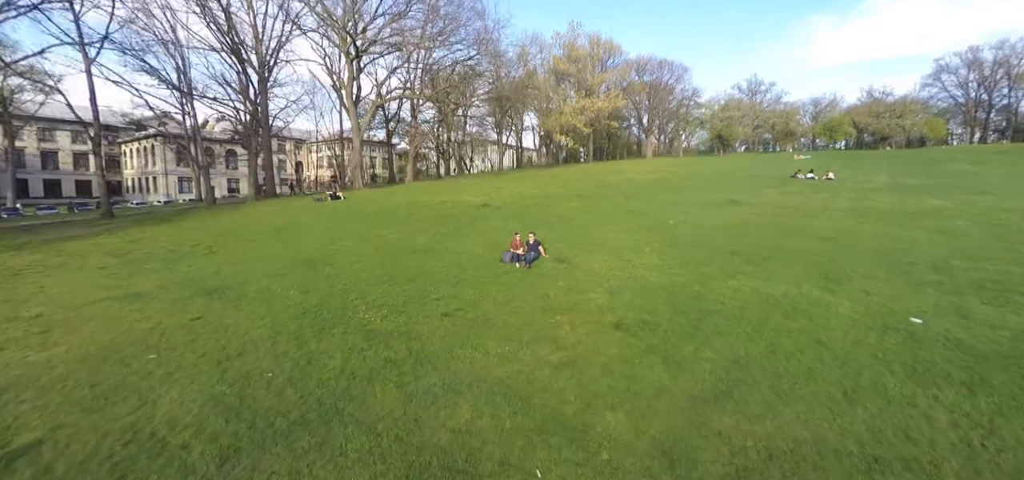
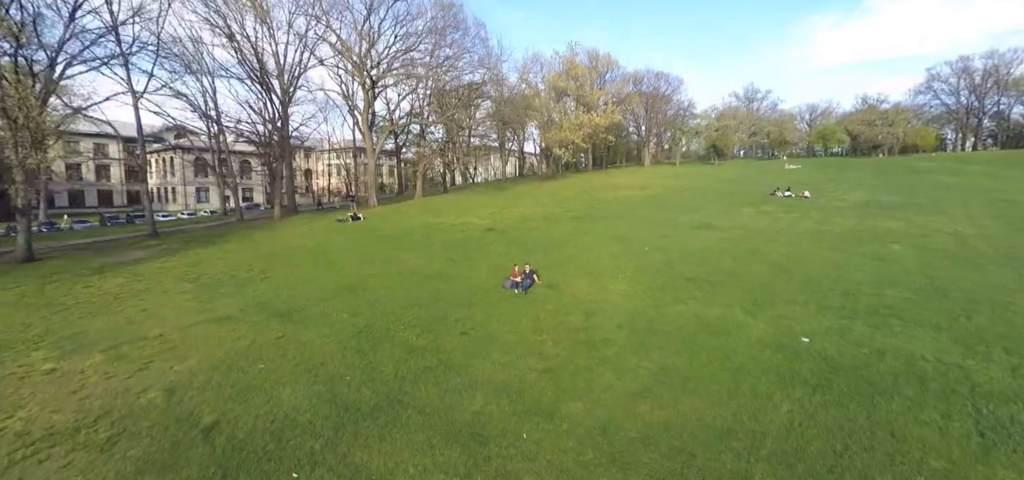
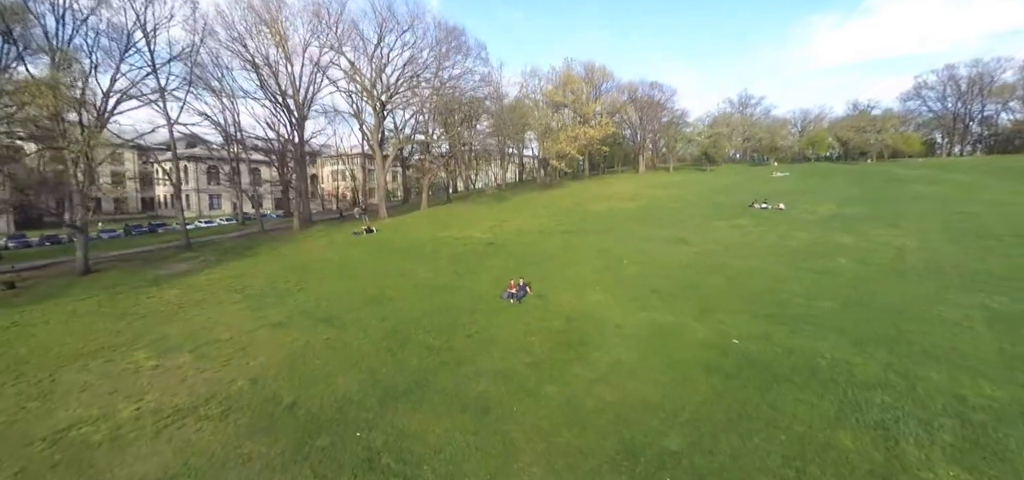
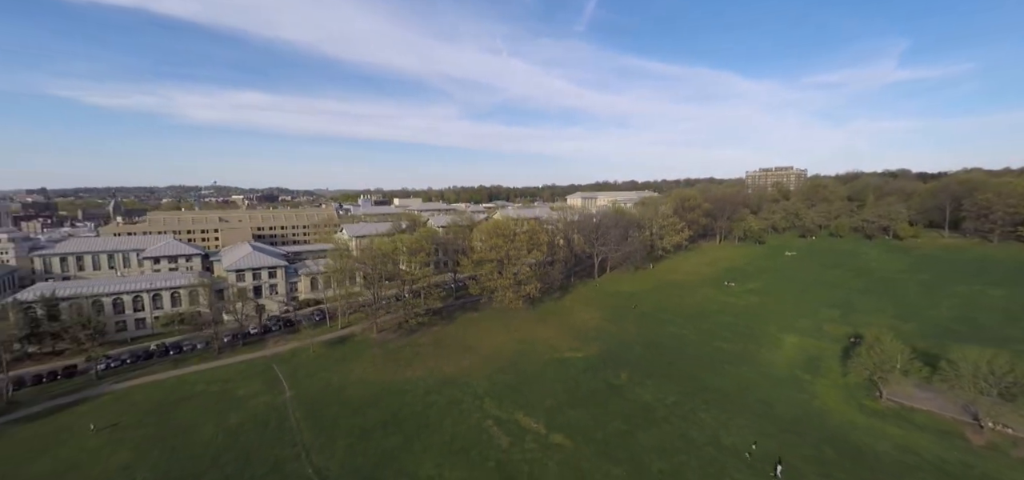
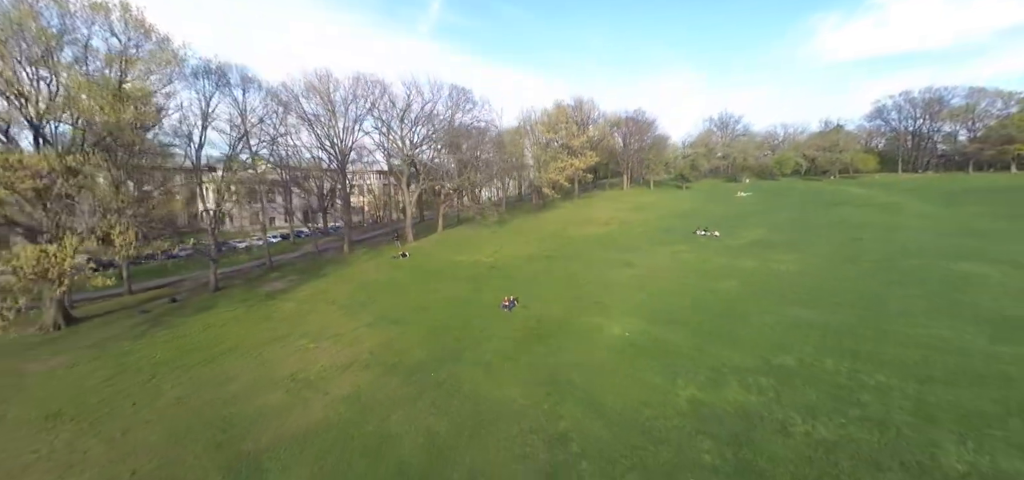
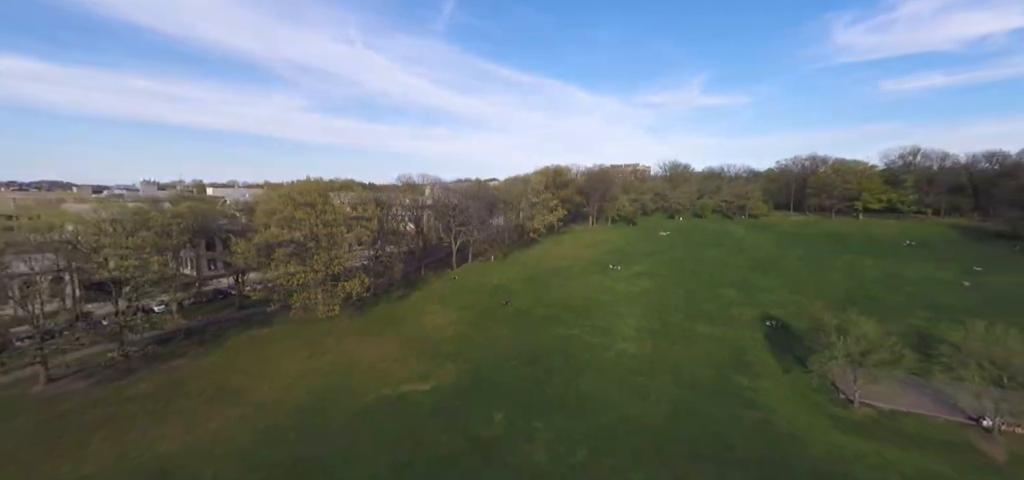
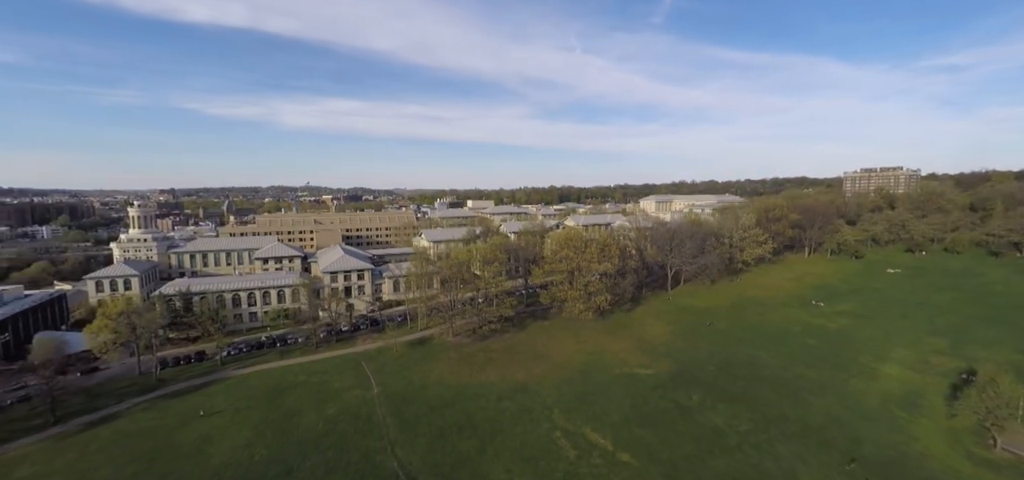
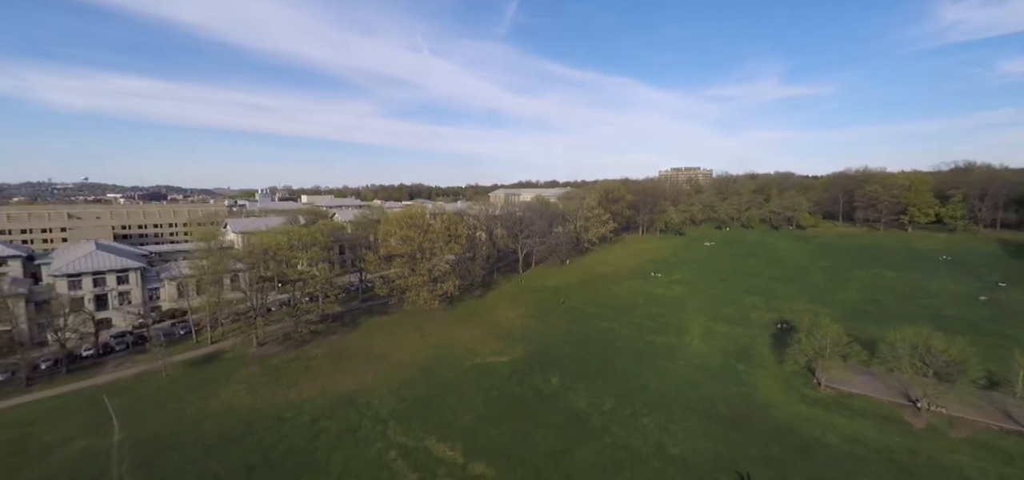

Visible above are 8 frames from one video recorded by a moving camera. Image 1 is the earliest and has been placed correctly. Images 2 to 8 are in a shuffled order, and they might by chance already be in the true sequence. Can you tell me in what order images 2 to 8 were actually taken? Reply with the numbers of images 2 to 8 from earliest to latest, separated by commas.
2, 3, 5, 6, 8, 4, 7
